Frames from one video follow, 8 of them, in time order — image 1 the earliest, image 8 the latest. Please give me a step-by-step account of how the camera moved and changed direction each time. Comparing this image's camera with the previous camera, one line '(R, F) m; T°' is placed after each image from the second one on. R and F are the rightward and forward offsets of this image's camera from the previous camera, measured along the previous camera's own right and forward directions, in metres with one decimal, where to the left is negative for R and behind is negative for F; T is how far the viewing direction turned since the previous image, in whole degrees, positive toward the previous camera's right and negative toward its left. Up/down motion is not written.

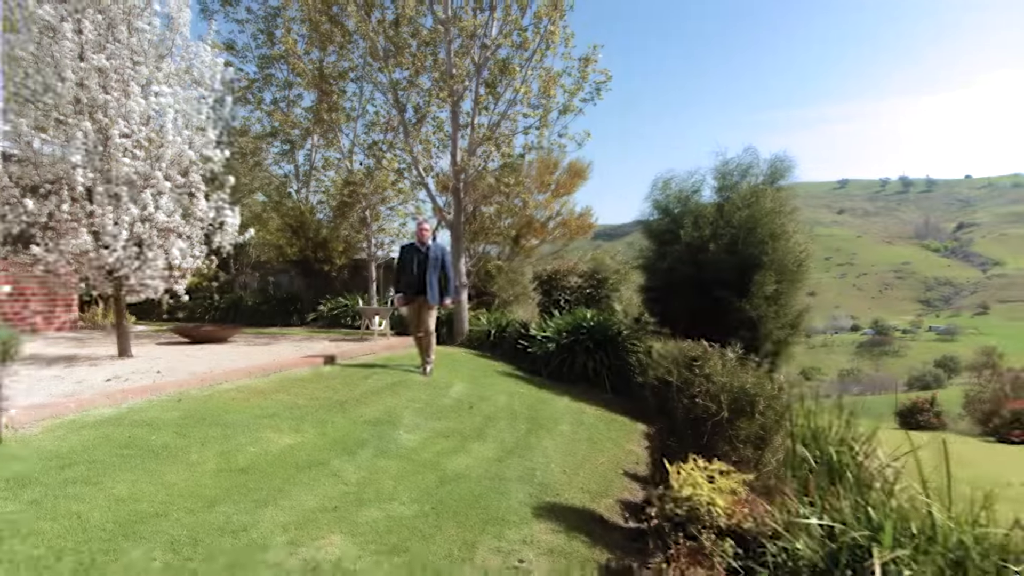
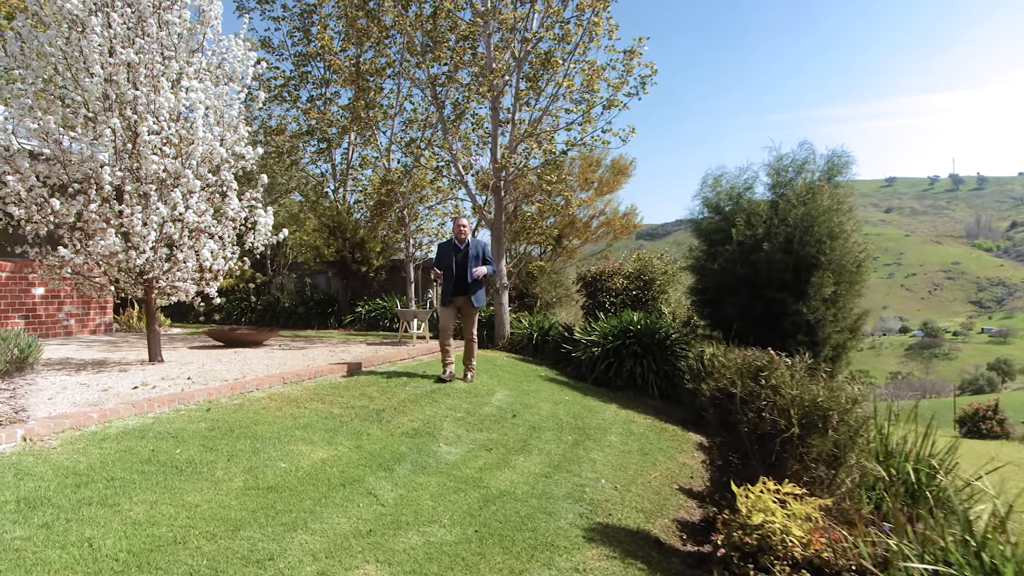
(-0.1, +0.4) m; -2°
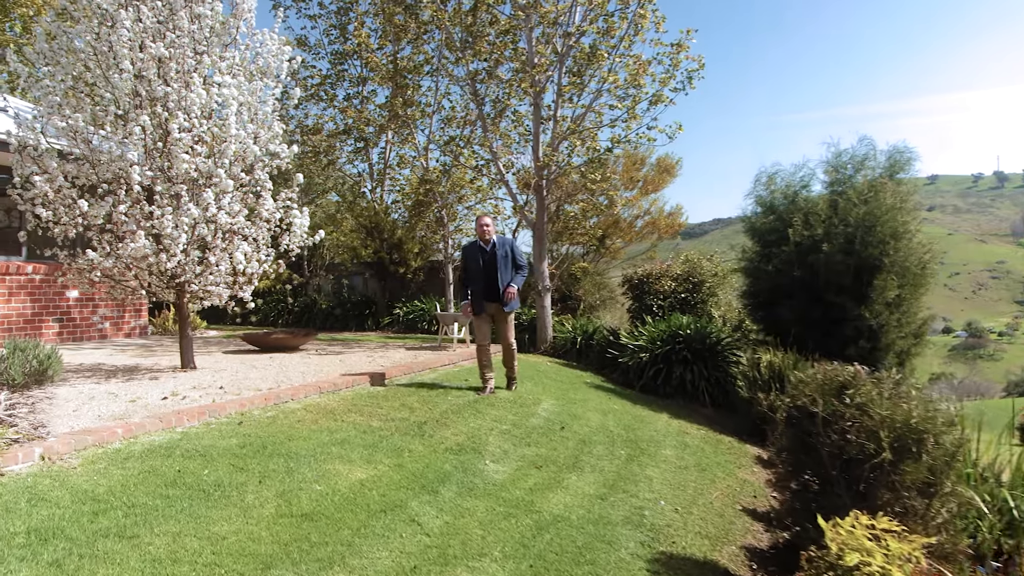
(-0.1, +0.4) m; -2°
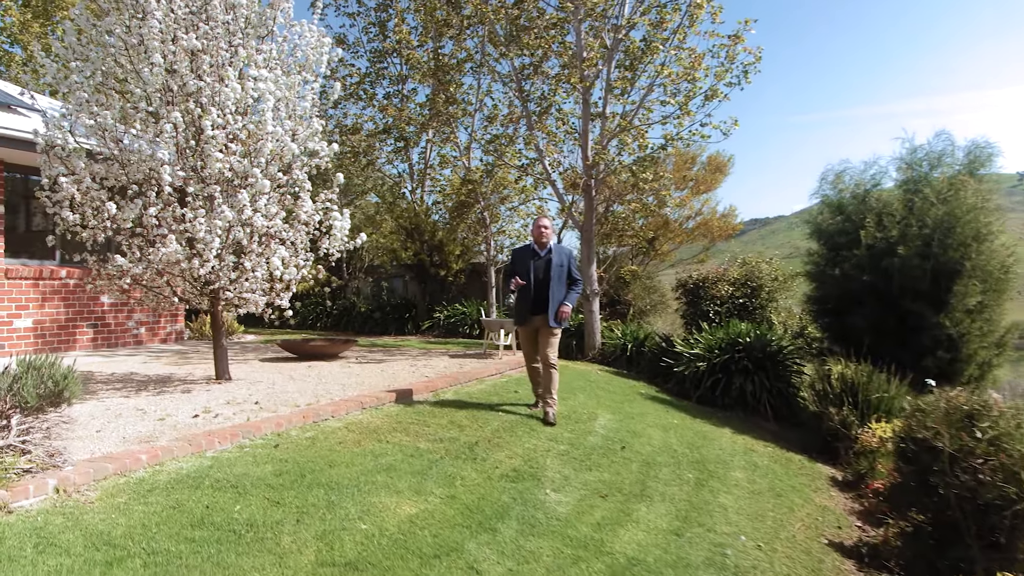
(-0.1, +0.5) m; -2°
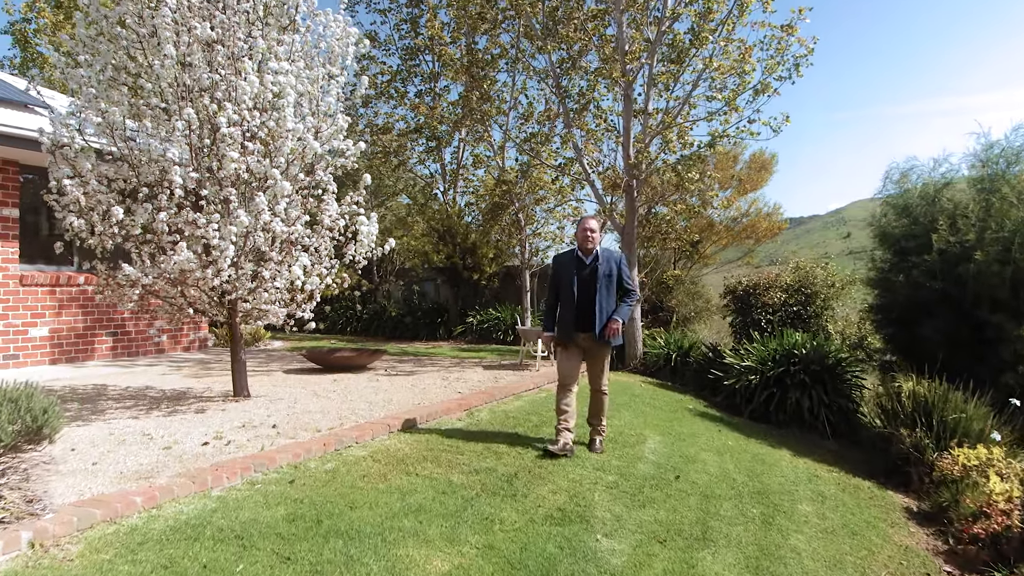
(-0.1, +0.6) m; -2°
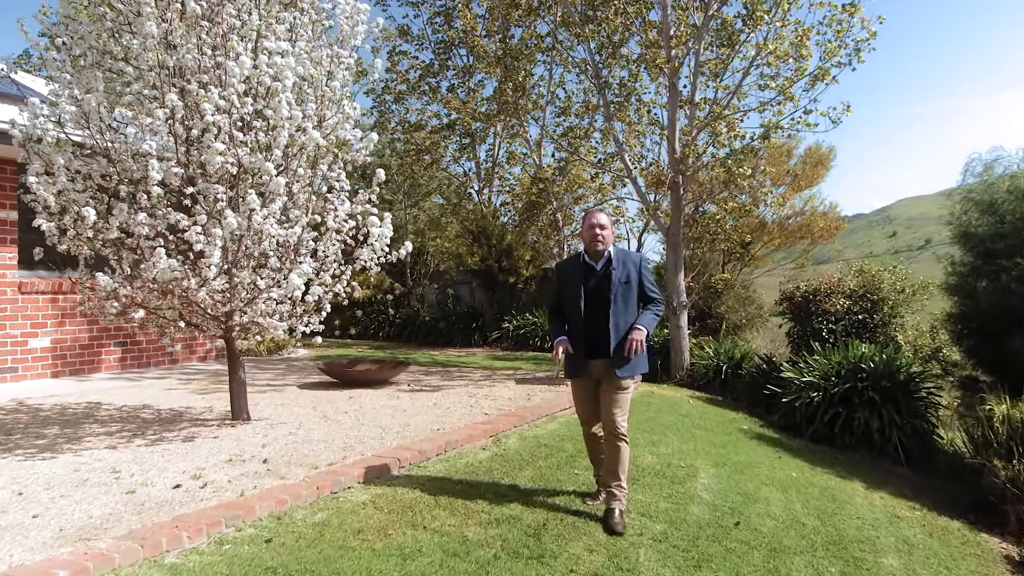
(+0.1, +0.8) m; -3°
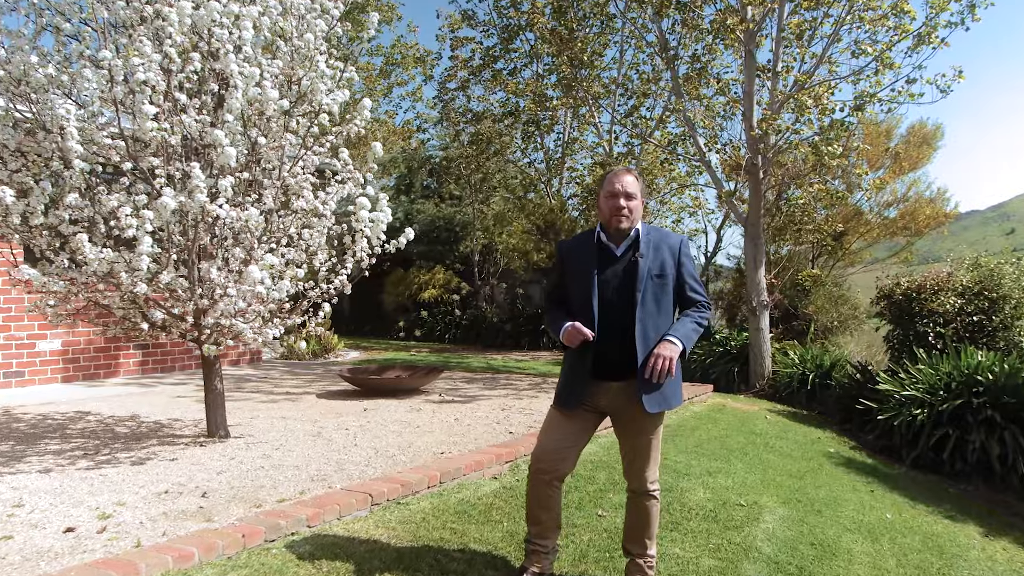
(+0.4, +1.1) m; -6°
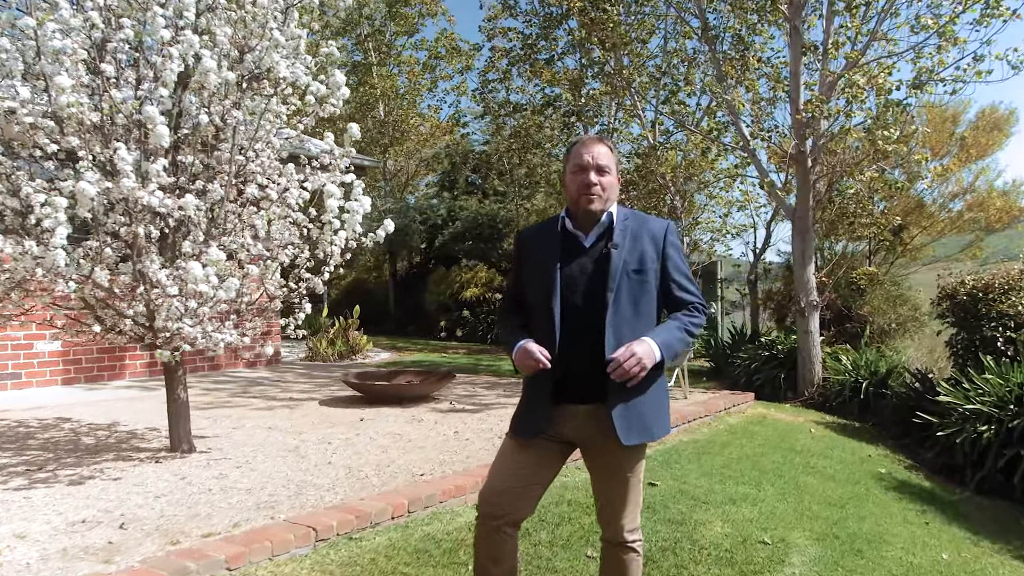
(+0.3, +0.6) m; -4°
